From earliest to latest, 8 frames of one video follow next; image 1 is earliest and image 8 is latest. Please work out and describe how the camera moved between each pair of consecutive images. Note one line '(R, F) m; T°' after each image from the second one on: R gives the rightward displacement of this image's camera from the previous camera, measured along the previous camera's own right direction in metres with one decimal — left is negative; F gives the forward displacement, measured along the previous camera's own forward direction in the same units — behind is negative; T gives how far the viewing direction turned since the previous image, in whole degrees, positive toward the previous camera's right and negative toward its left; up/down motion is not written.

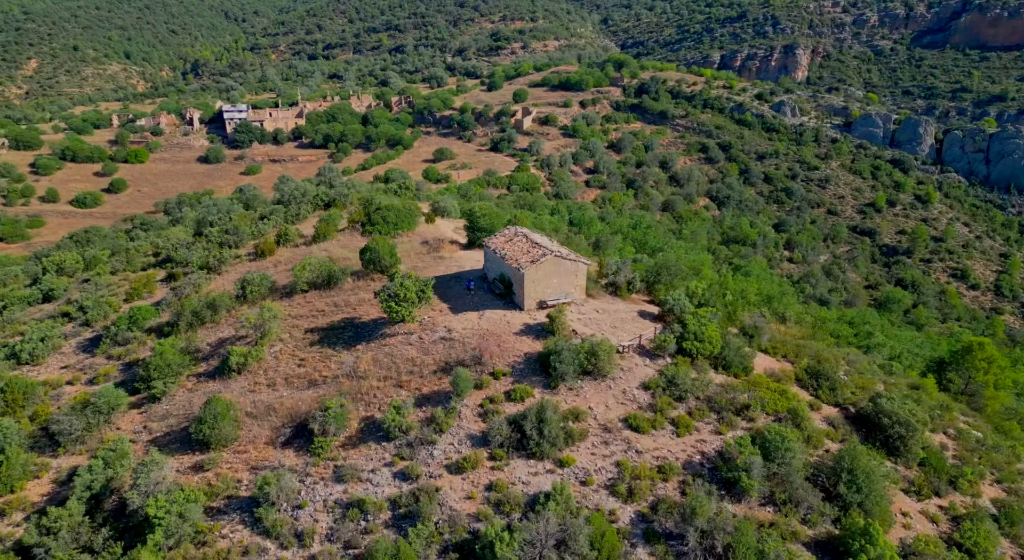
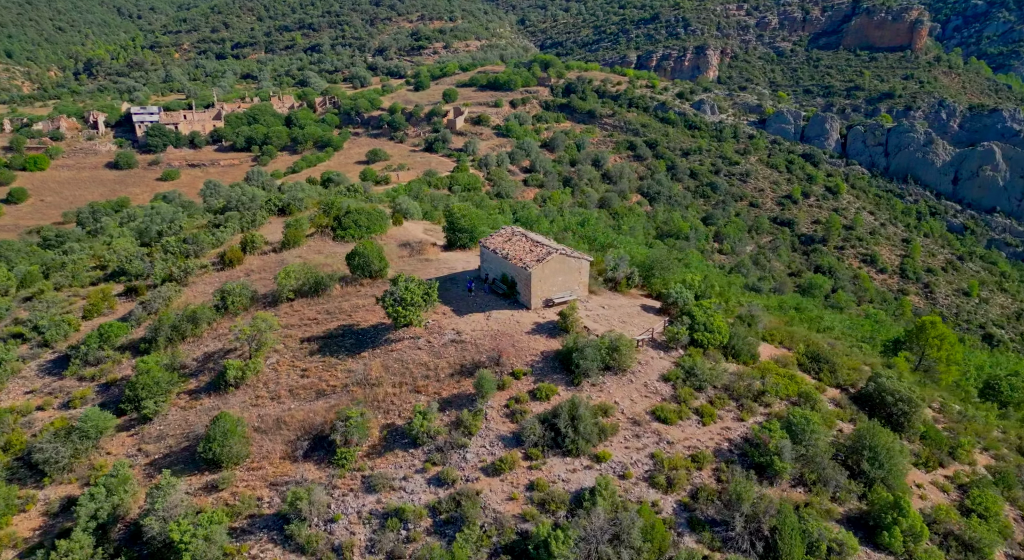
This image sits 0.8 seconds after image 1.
(-3.3, 0.0) m; +7°
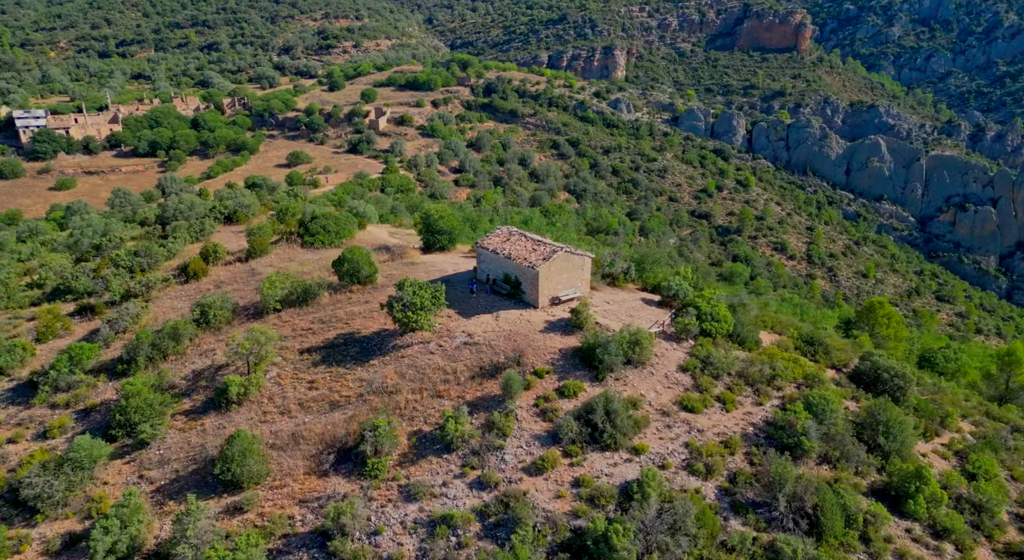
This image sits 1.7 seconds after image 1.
(-3.7, +0.1) m; +8°
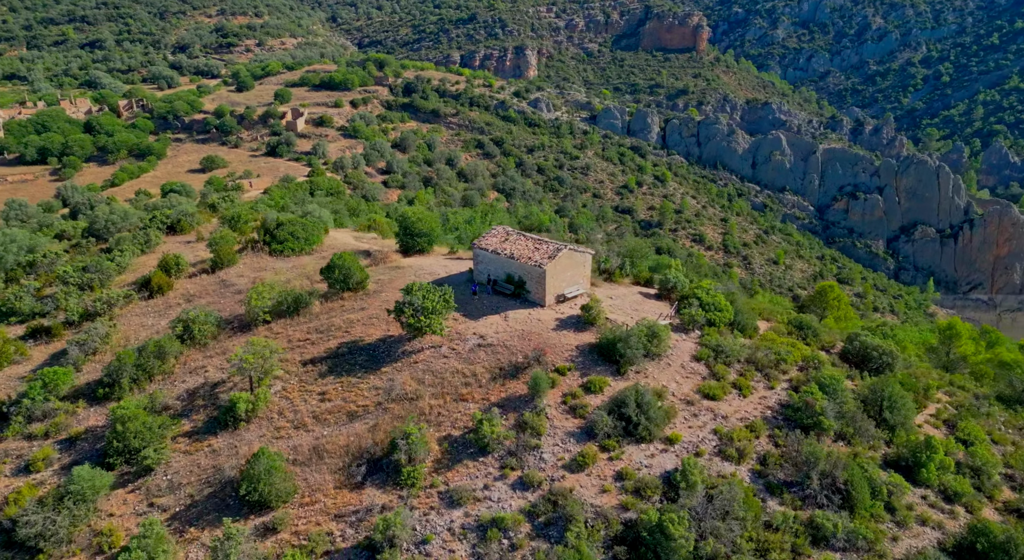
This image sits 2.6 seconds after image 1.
(-3.8, +0.2) m; +8°
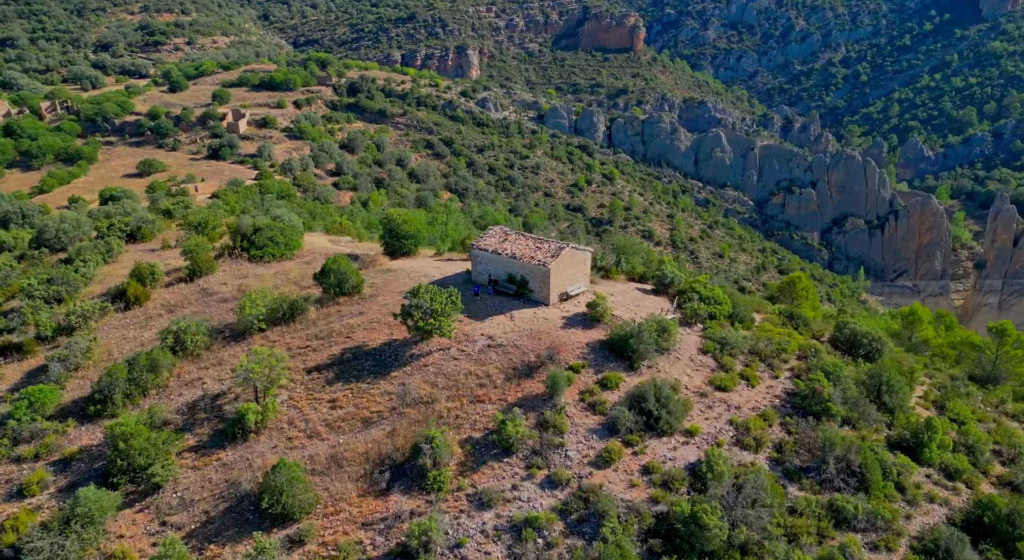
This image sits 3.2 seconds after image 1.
(-2.5, +0.1) m; +5°
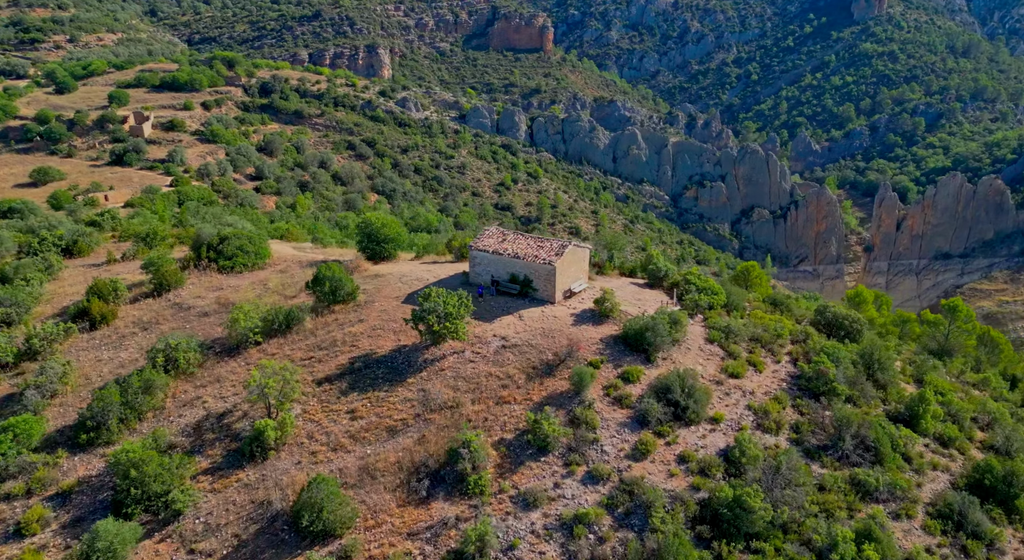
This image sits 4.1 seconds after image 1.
(-3.7, +0.3) m; +8°
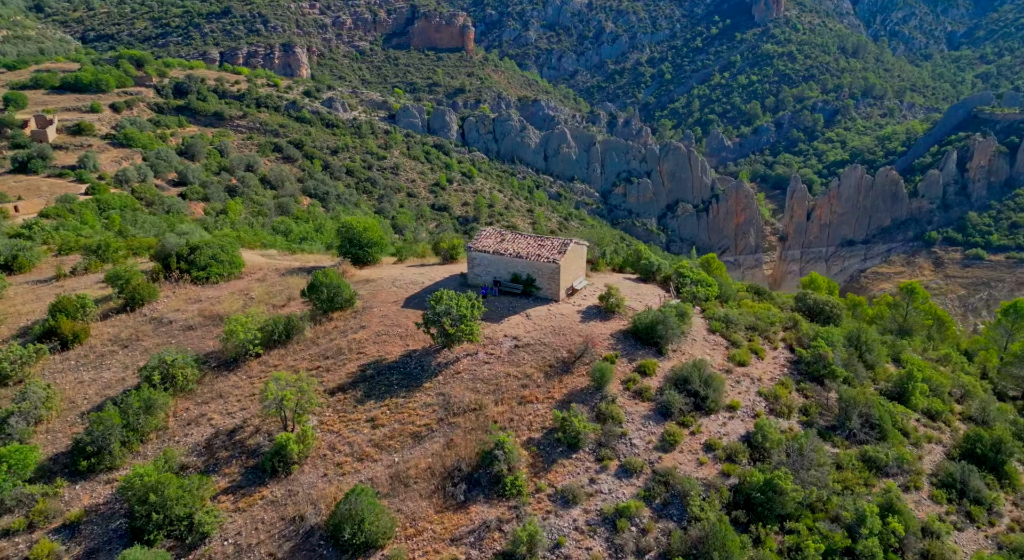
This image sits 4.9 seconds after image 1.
(-3.2, +0.3) m; +7°
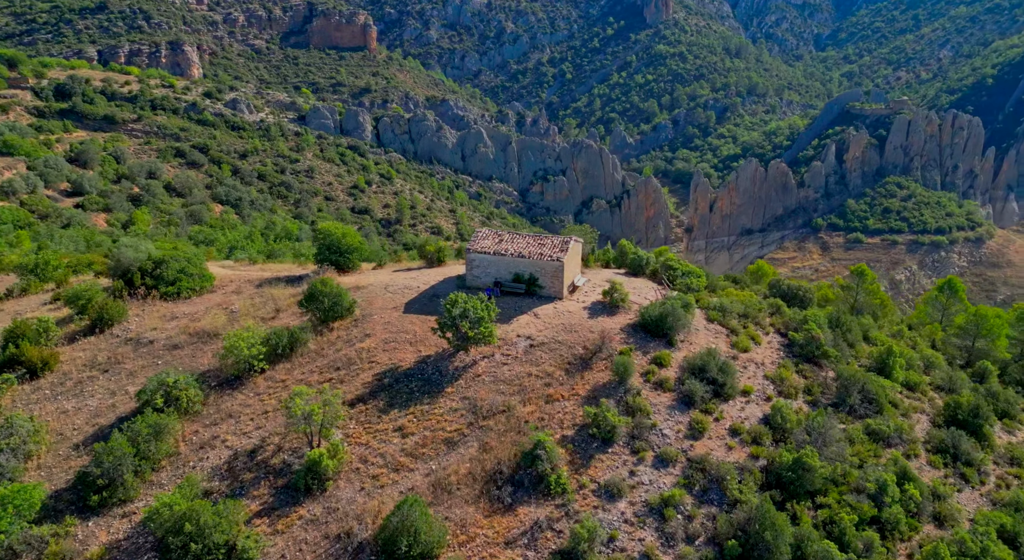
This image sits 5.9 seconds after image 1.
(-3.8, +0.4) m; +8°
